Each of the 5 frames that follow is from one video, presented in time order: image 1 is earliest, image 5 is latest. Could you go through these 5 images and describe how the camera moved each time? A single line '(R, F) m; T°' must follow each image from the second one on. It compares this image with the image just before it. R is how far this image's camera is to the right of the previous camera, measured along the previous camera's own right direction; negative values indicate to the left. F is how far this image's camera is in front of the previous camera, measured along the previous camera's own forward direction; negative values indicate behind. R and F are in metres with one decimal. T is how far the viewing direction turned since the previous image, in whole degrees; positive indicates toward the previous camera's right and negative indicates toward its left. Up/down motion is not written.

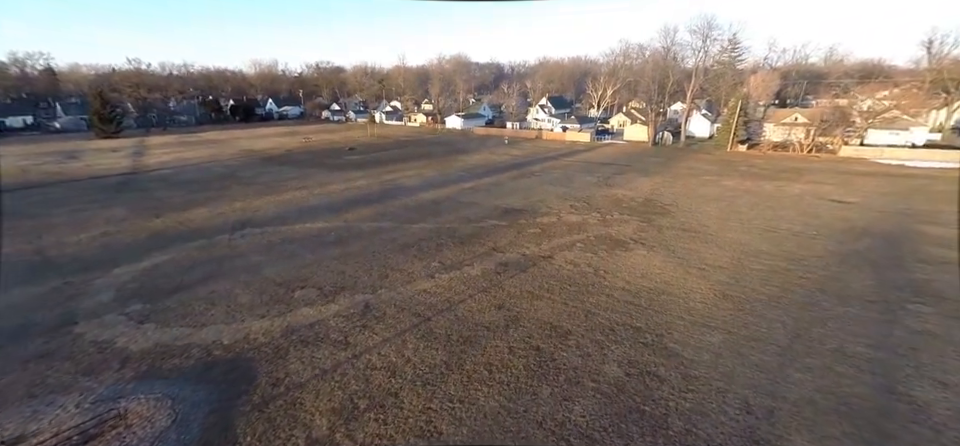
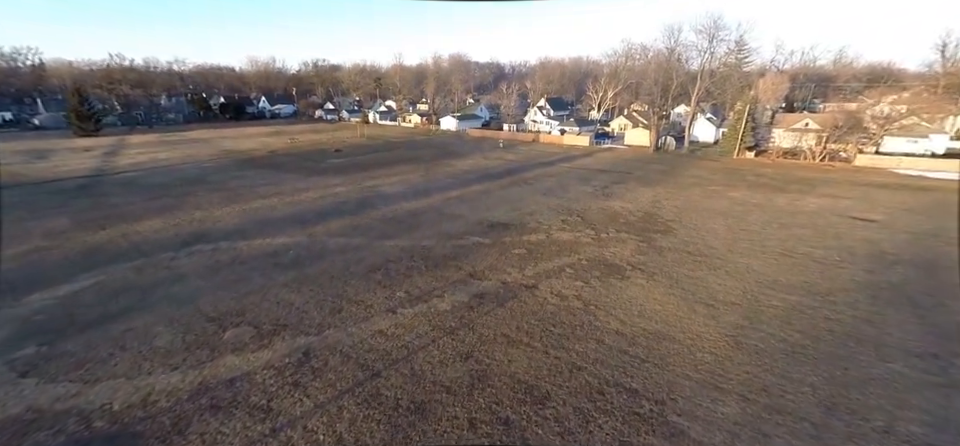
(+0.3, +0.8) m; 0°
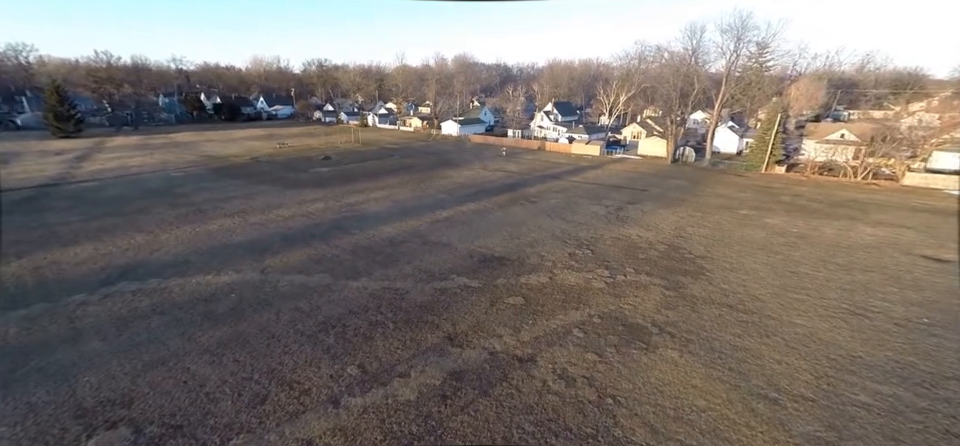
(+0.2, +1.3) m; -1°
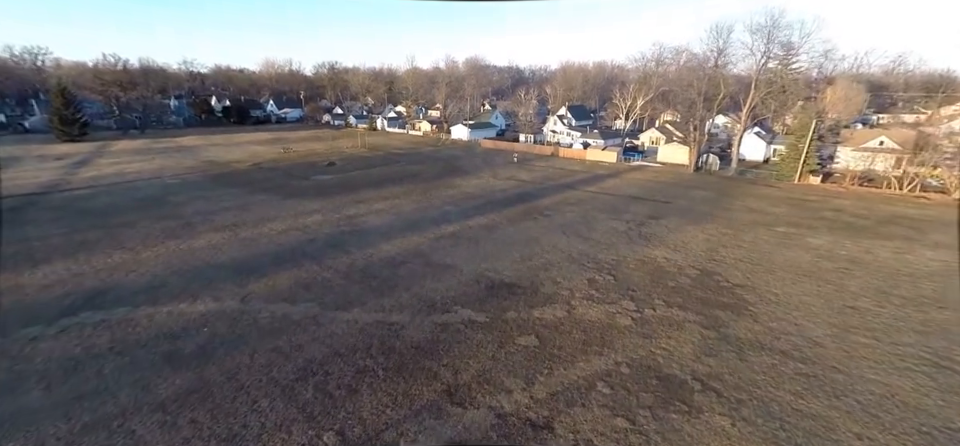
(0.0, +0.7) m; -1°
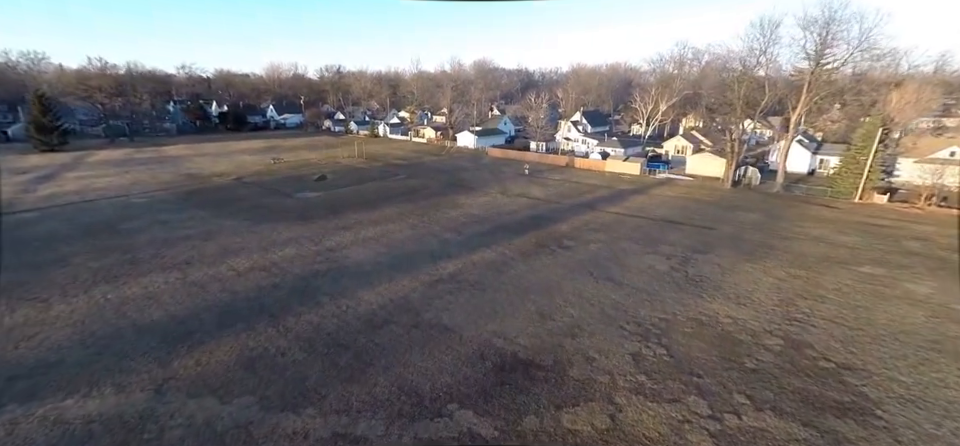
(0.0, +1.5) m; -1°
